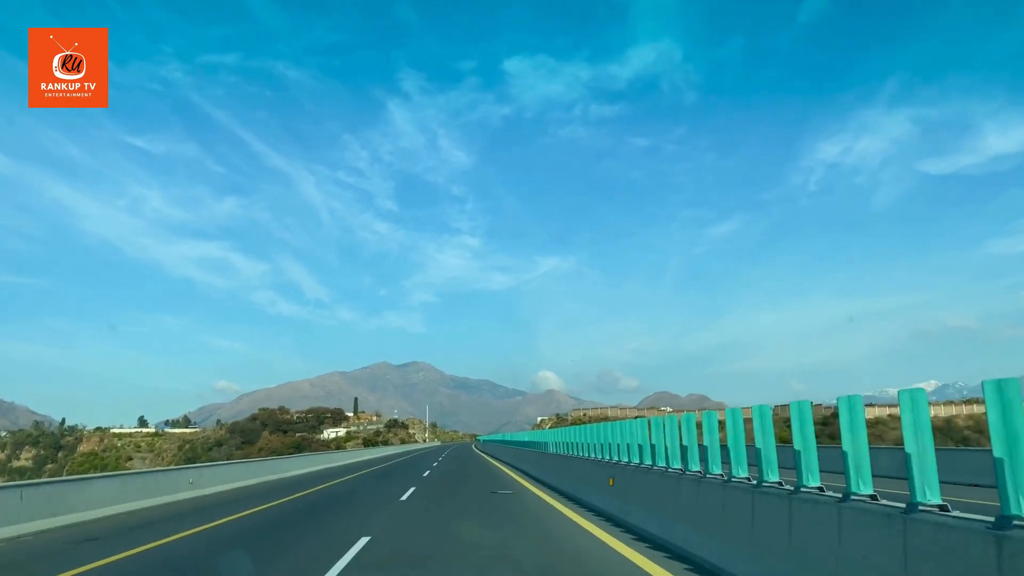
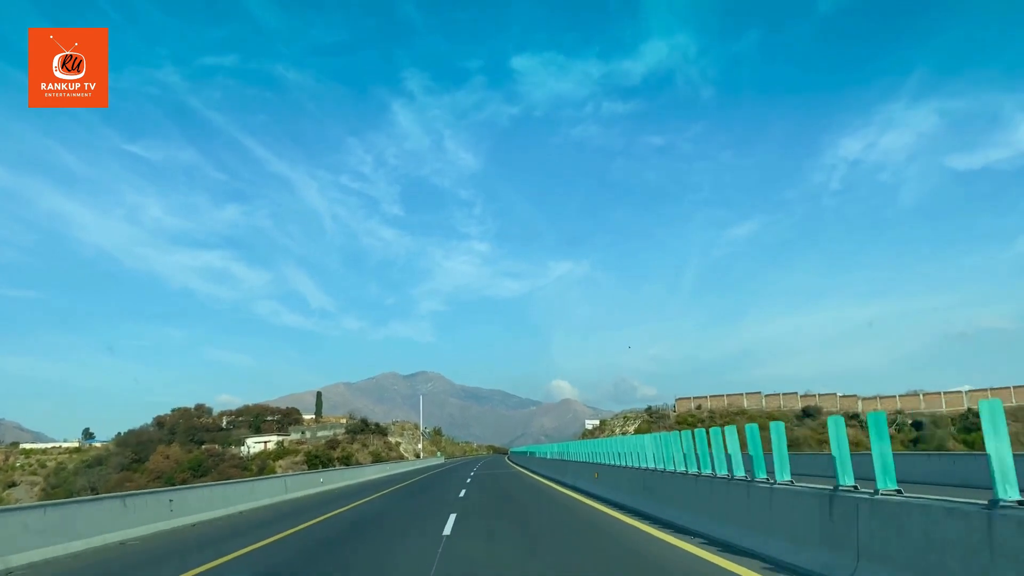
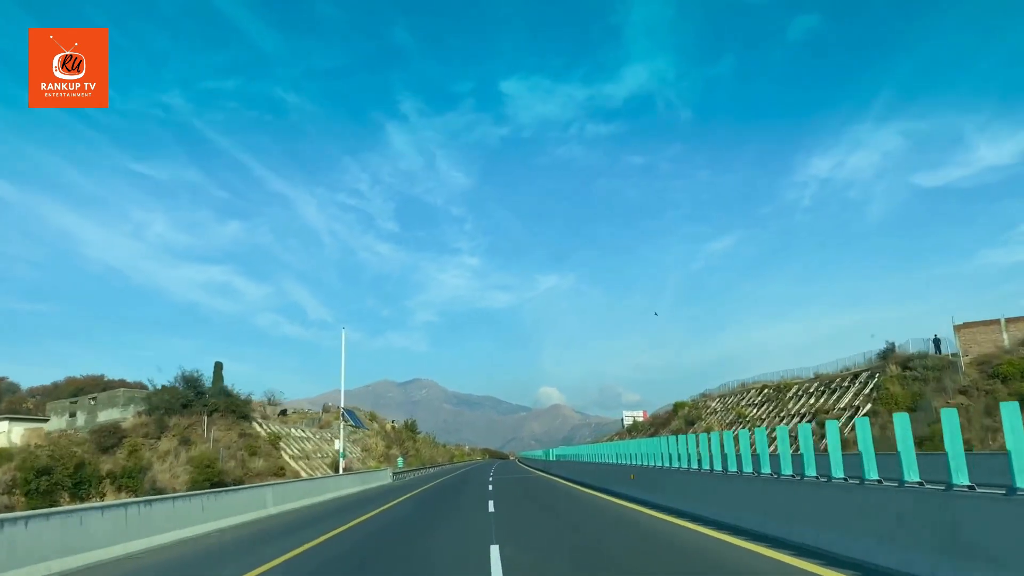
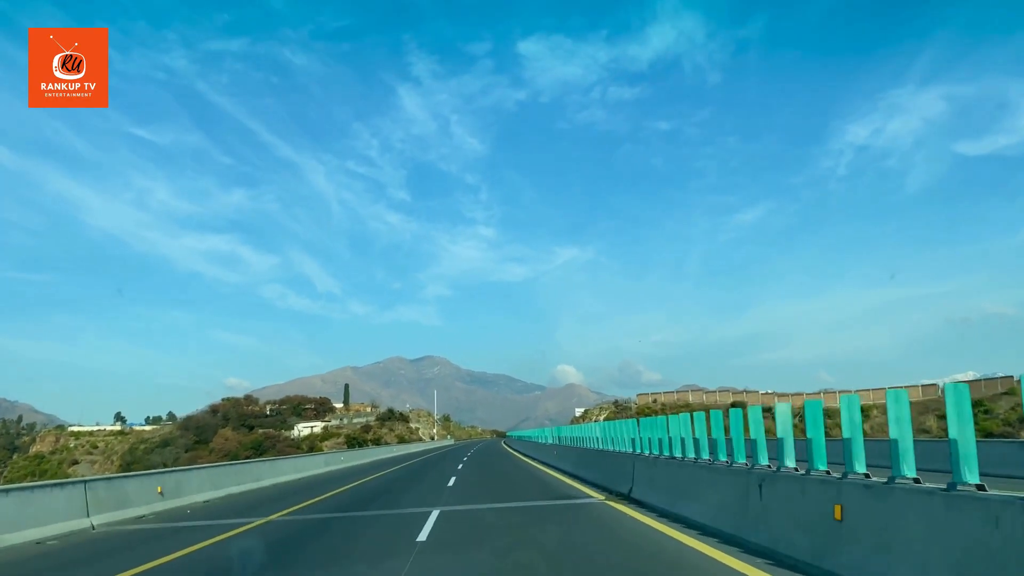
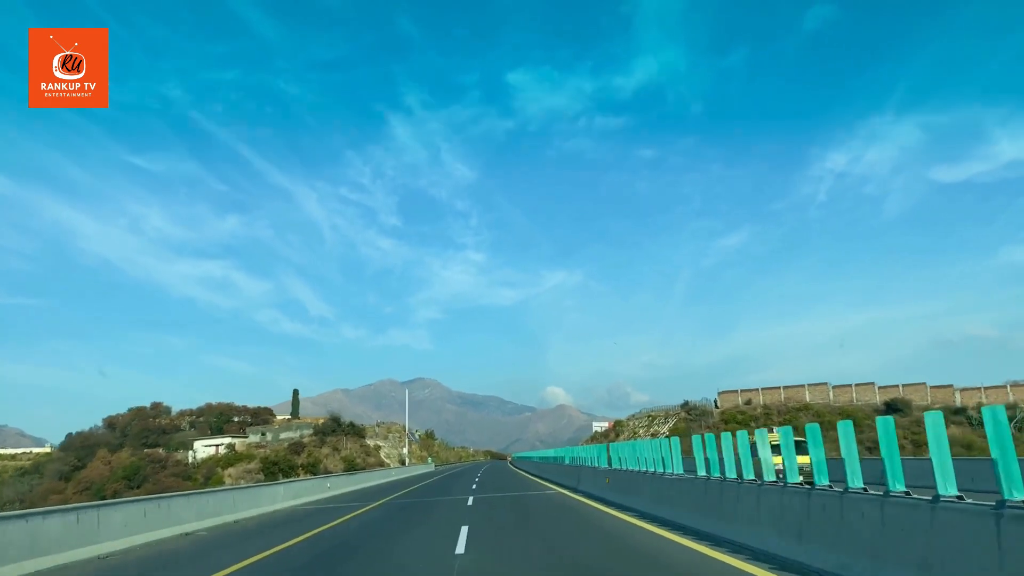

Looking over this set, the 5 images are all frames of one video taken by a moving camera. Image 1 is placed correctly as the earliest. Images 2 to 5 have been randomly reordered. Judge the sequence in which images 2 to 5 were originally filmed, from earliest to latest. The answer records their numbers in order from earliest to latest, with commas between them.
4, 2, 5, 3
